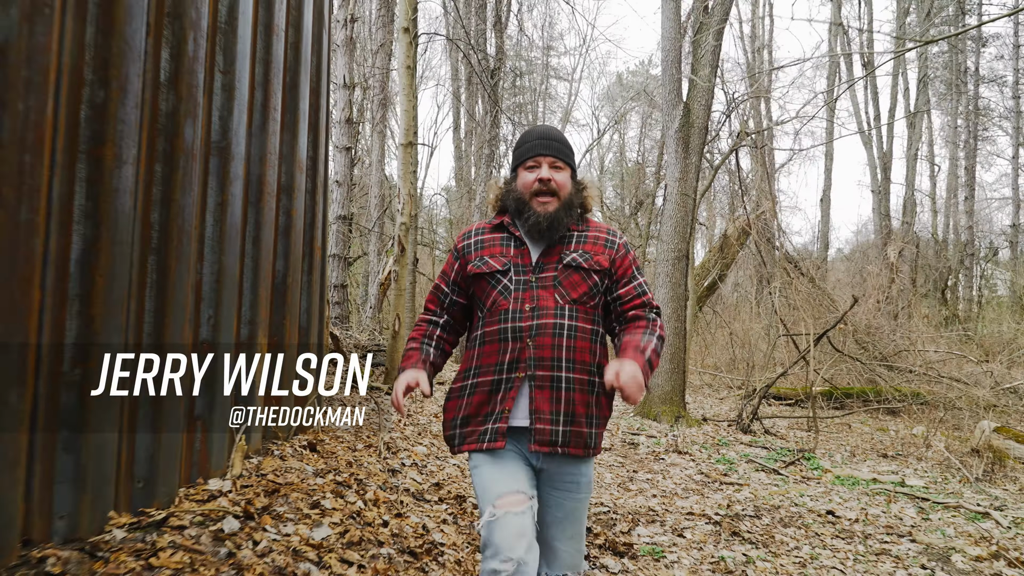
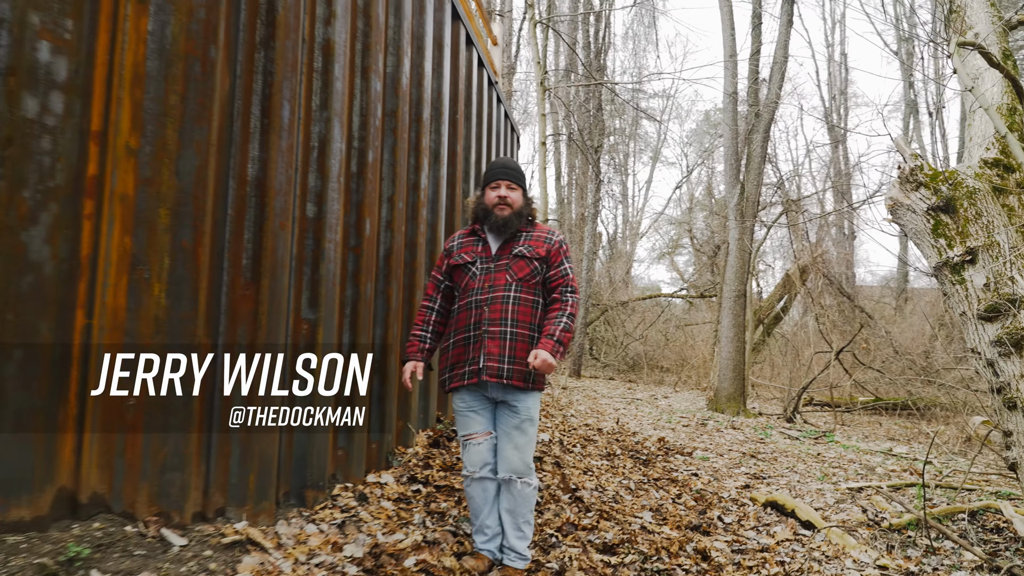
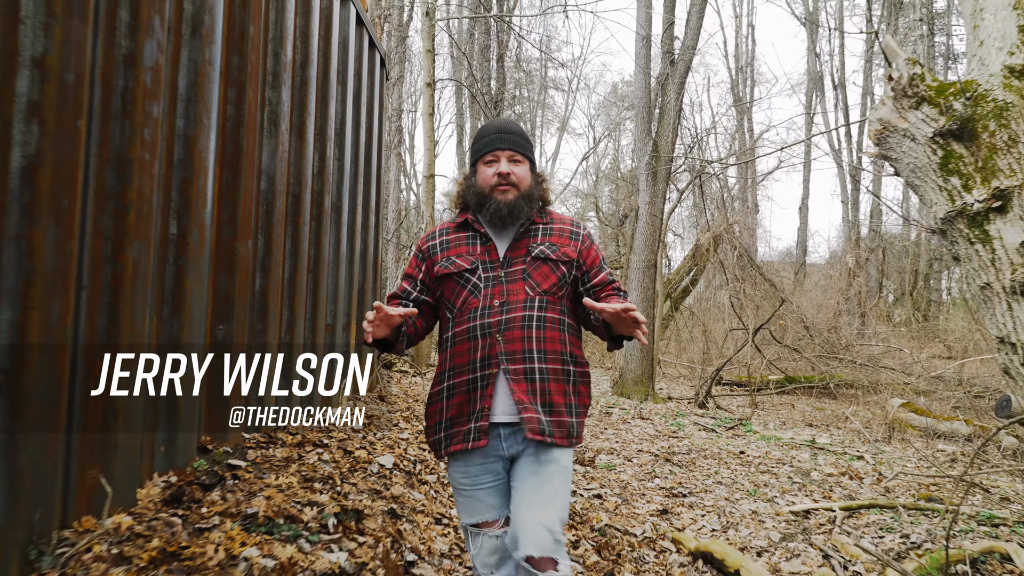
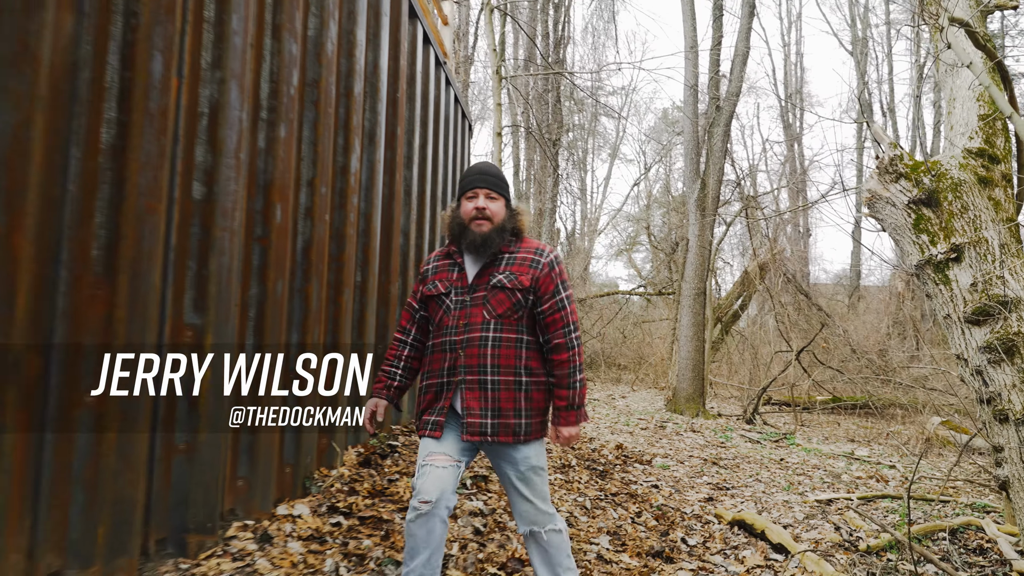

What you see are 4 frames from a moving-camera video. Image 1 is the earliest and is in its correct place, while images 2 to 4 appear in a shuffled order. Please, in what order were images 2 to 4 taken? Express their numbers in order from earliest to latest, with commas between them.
3, 4, 2
